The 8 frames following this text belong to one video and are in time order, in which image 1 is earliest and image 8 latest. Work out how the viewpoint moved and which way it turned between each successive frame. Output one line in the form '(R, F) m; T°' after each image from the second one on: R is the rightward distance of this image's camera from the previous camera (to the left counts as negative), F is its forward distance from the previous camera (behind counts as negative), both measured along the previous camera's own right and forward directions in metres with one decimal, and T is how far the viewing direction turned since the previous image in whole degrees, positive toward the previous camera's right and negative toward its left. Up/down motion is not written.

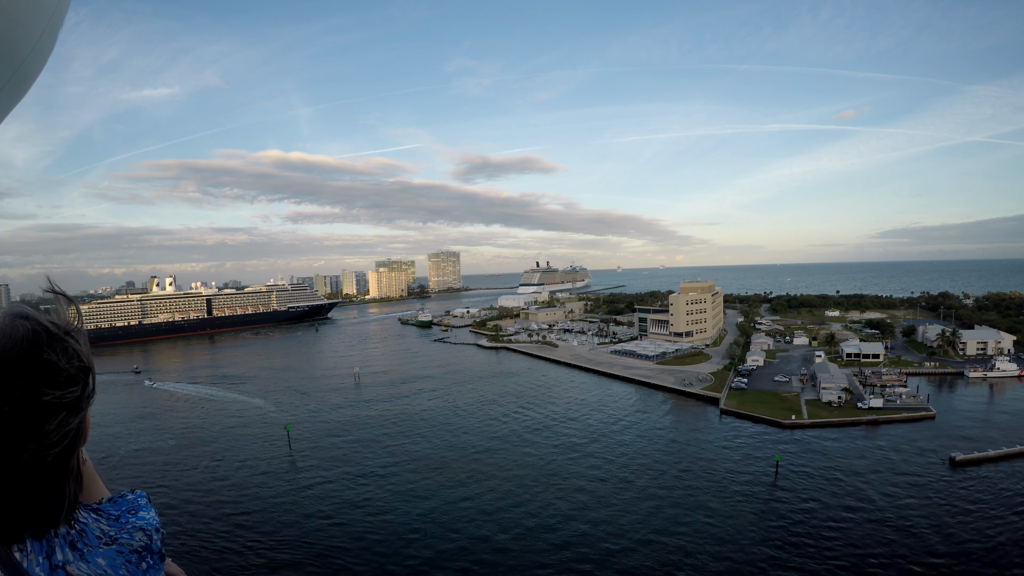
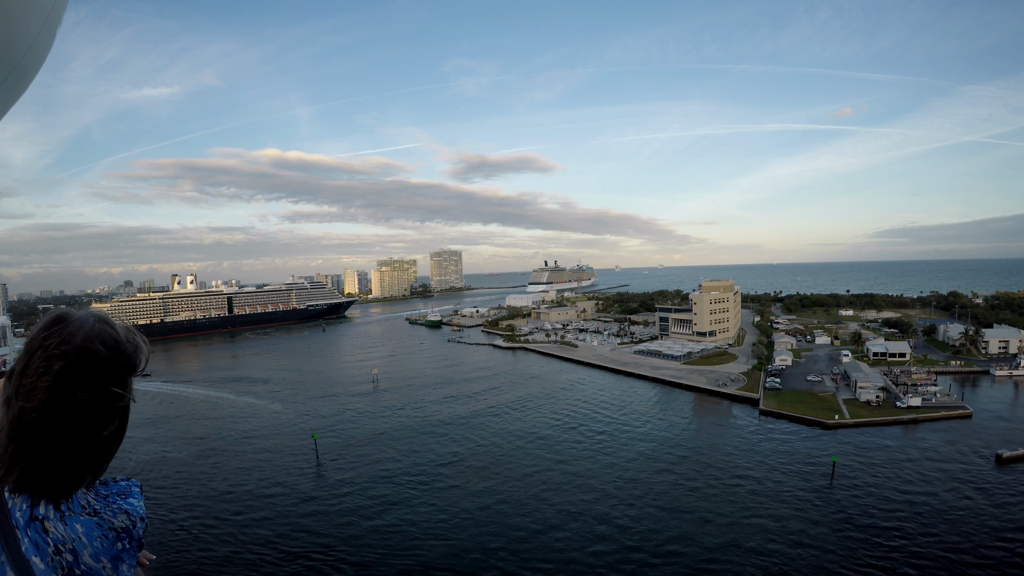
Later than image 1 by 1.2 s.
(-1.1, -0.4) m; 0°
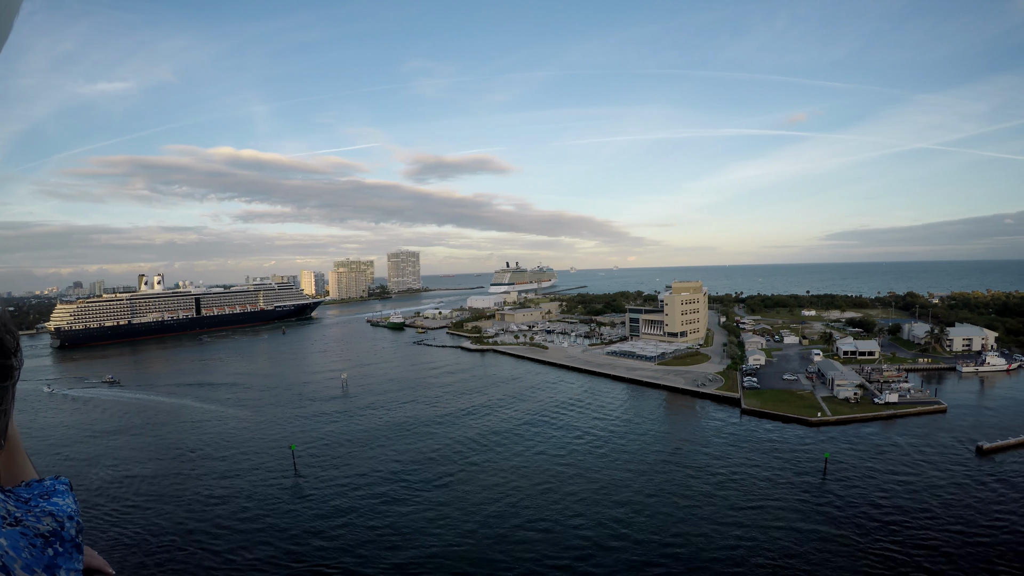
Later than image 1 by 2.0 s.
(-0.1, +0.7) m; +4°
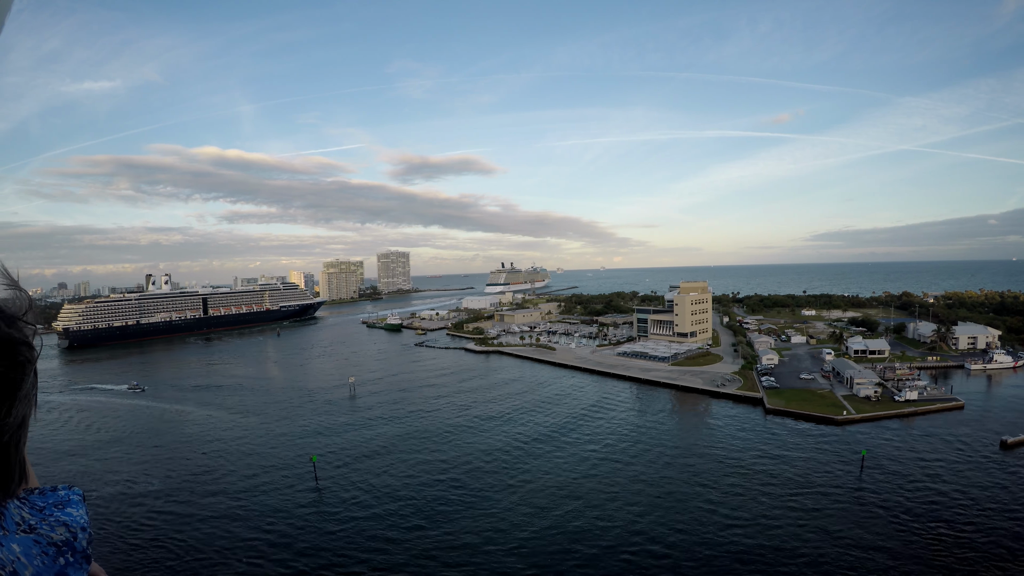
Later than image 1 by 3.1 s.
(-0.9, -0.1) m; +1°
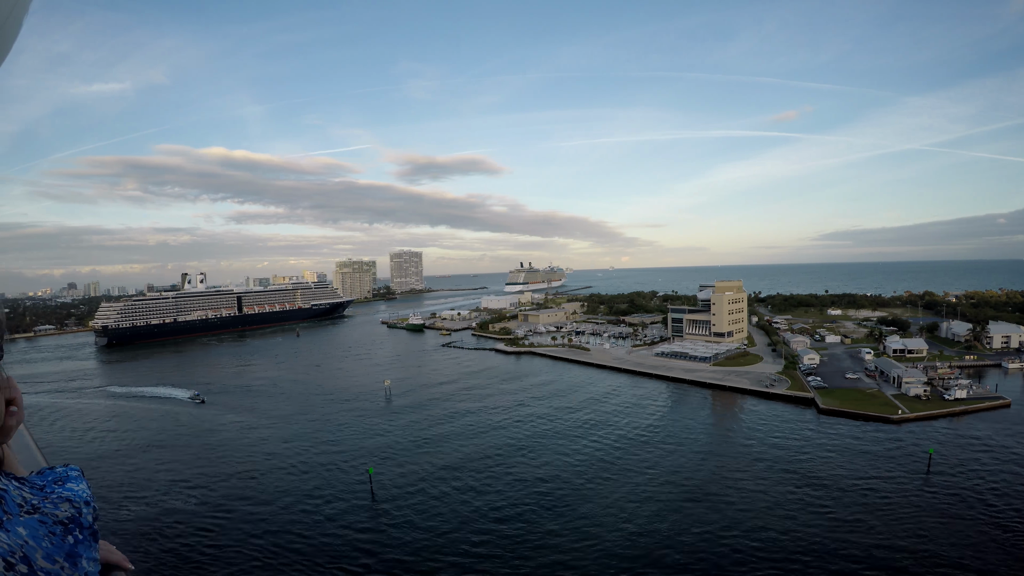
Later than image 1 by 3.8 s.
(-1.6, -1.1) m; -1°
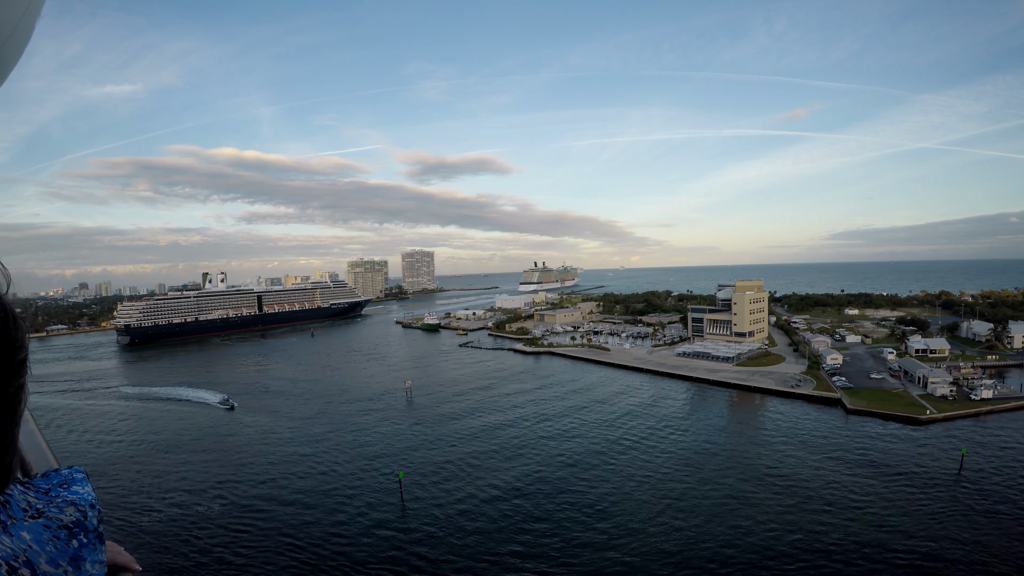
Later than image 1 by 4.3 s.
(-0.6, -0.4) m; -1°
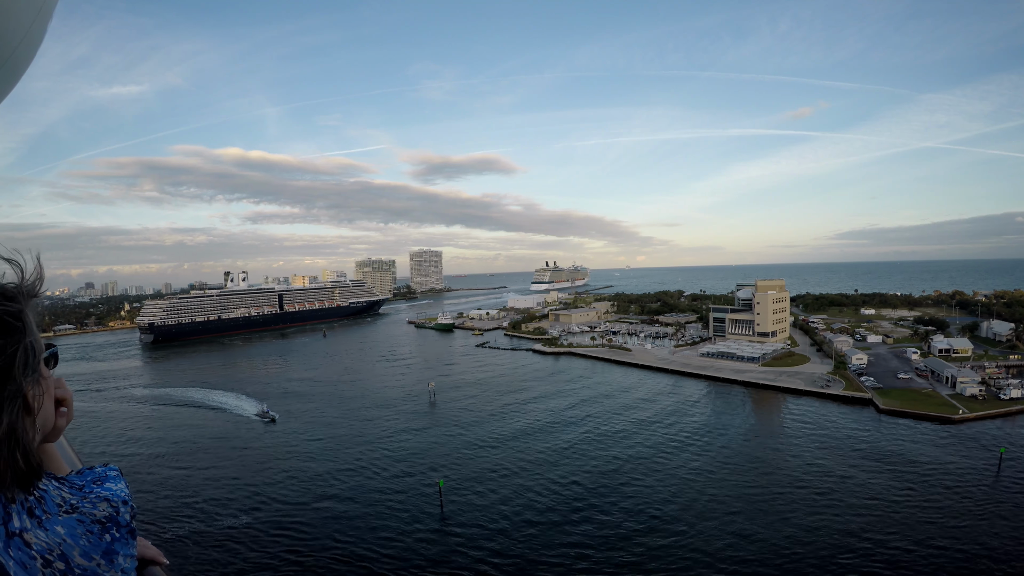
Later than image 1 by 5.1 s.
(-0.9, -0.4) m; 0°
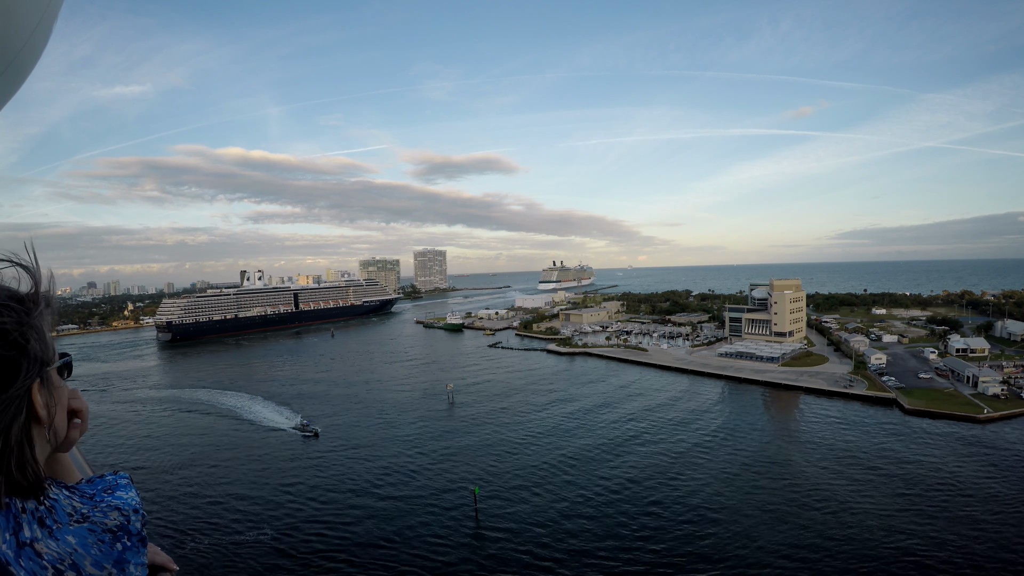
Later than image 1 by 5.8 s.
(-0.8, -0.3) m; 0°
